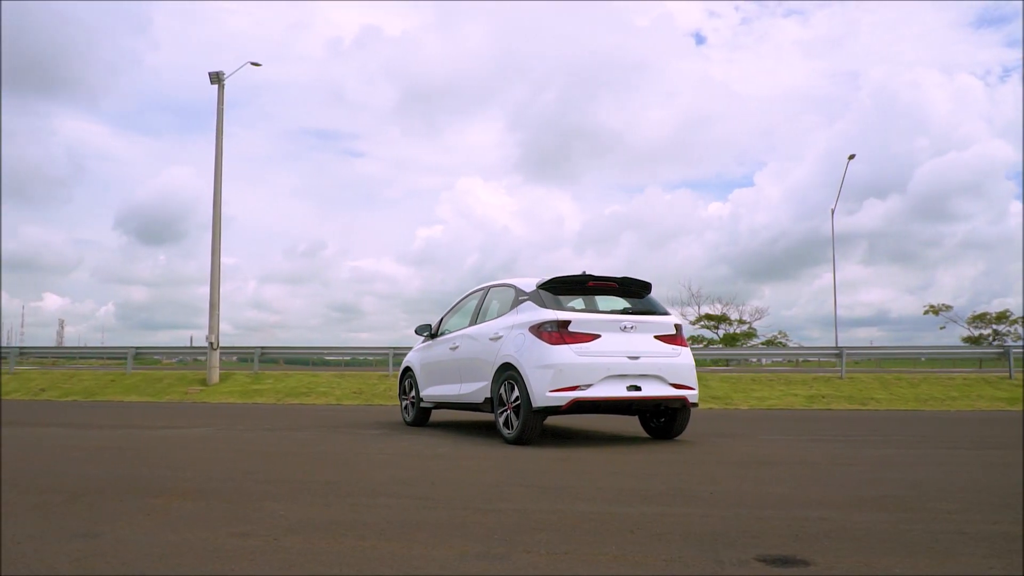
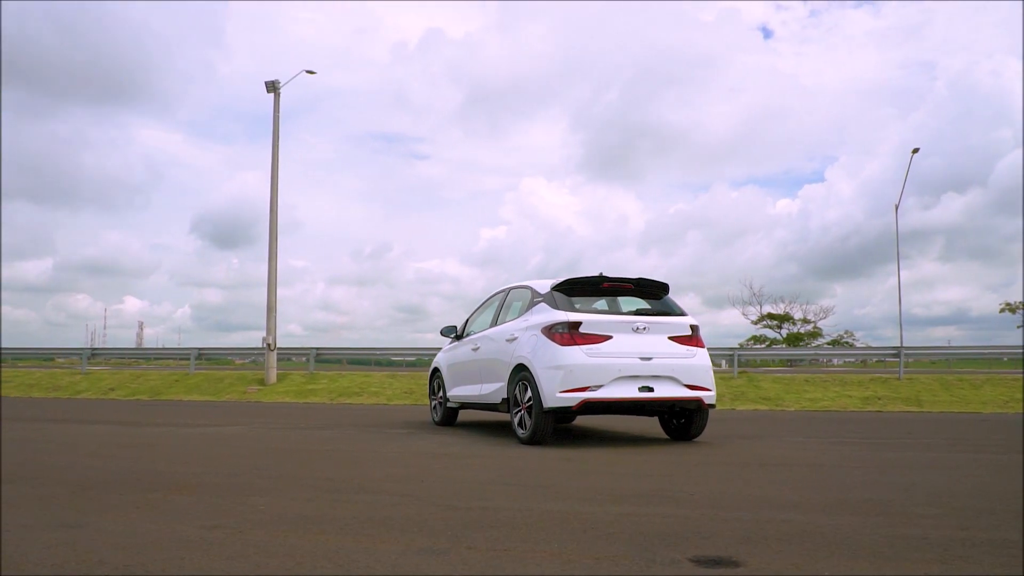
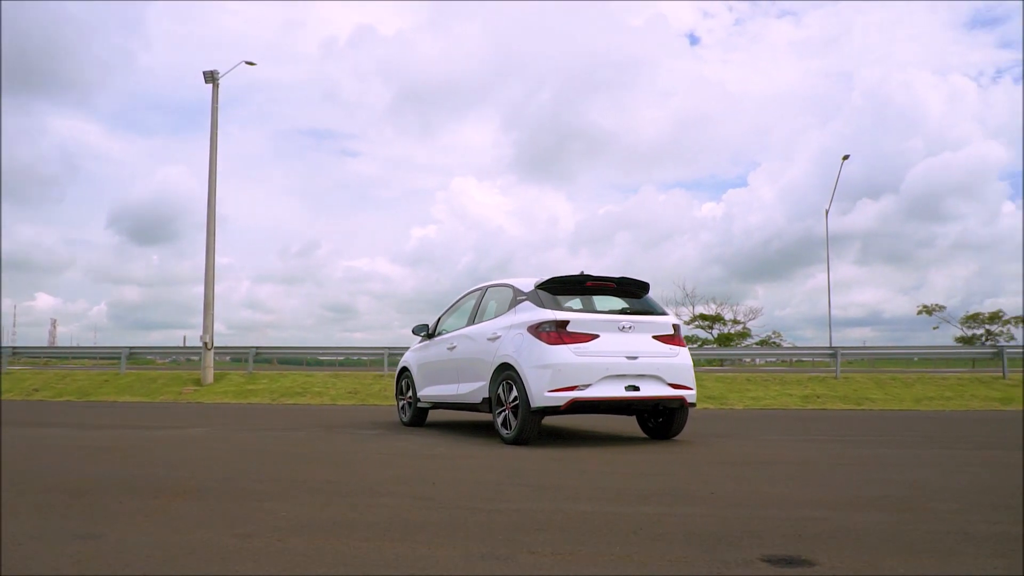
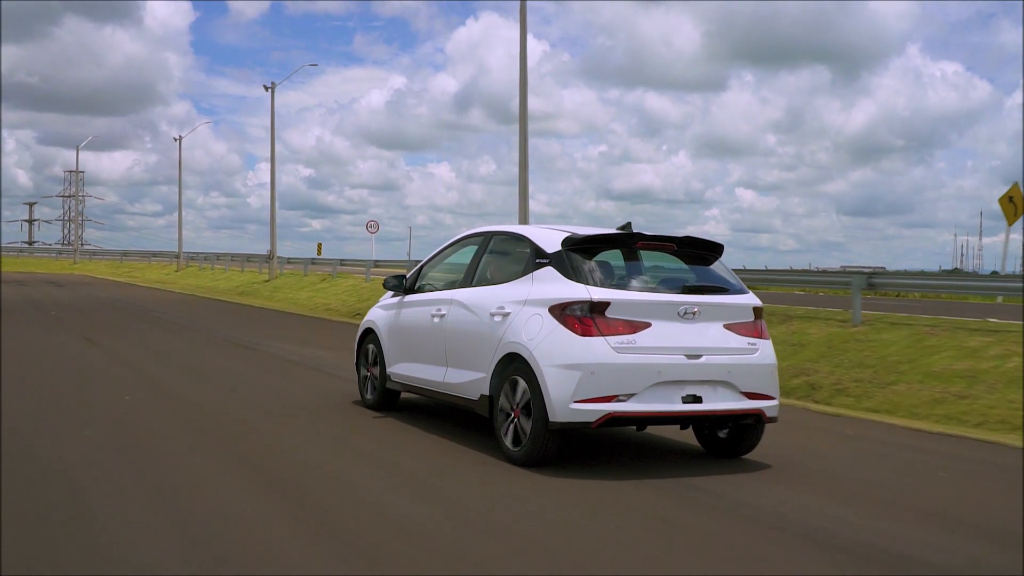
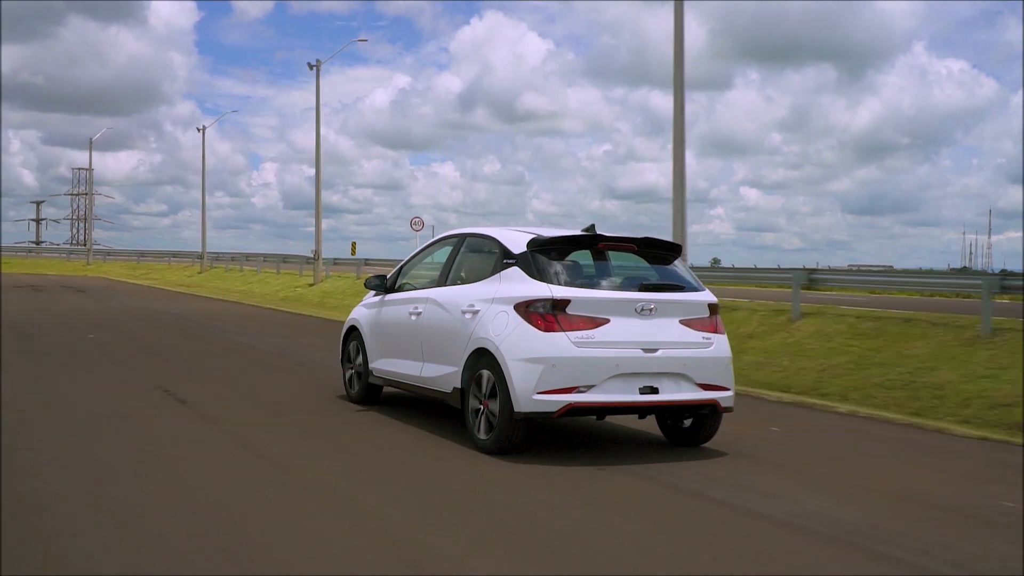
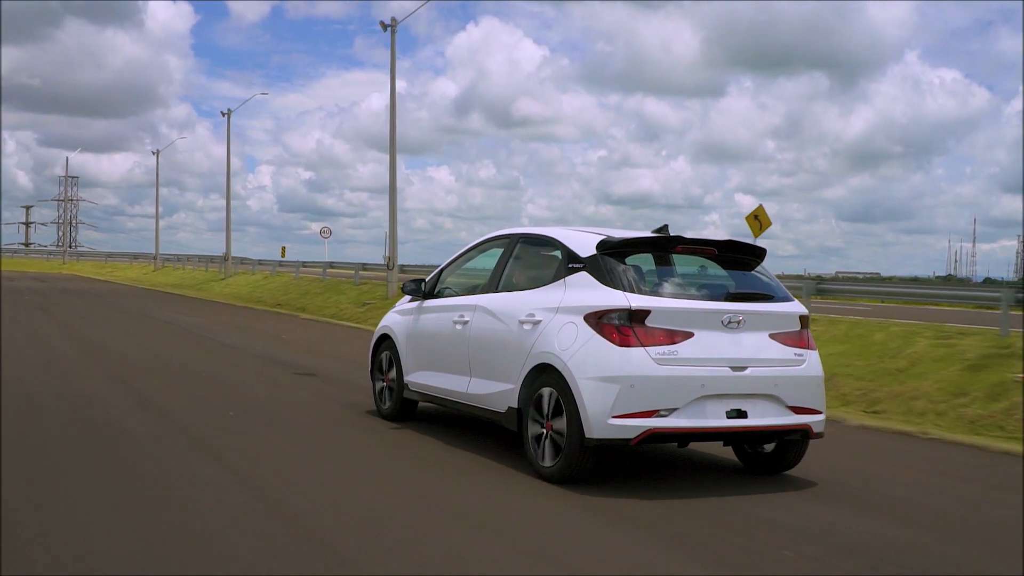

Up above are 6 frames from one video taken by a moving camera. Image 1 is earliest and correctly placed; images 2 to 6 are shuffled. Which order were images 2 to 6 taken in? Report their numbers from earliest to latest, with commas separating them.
2, 3, 6, 4, 5
